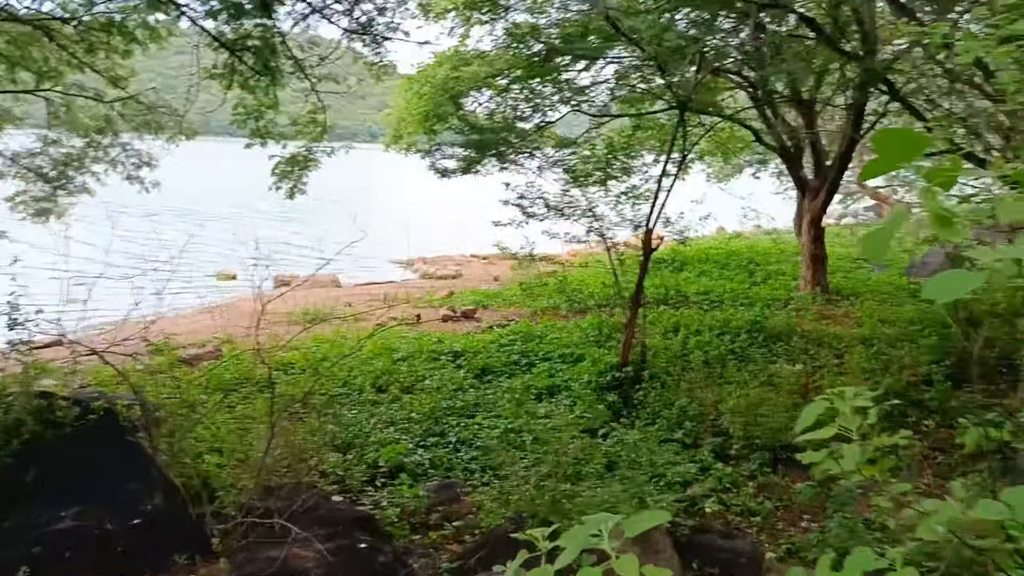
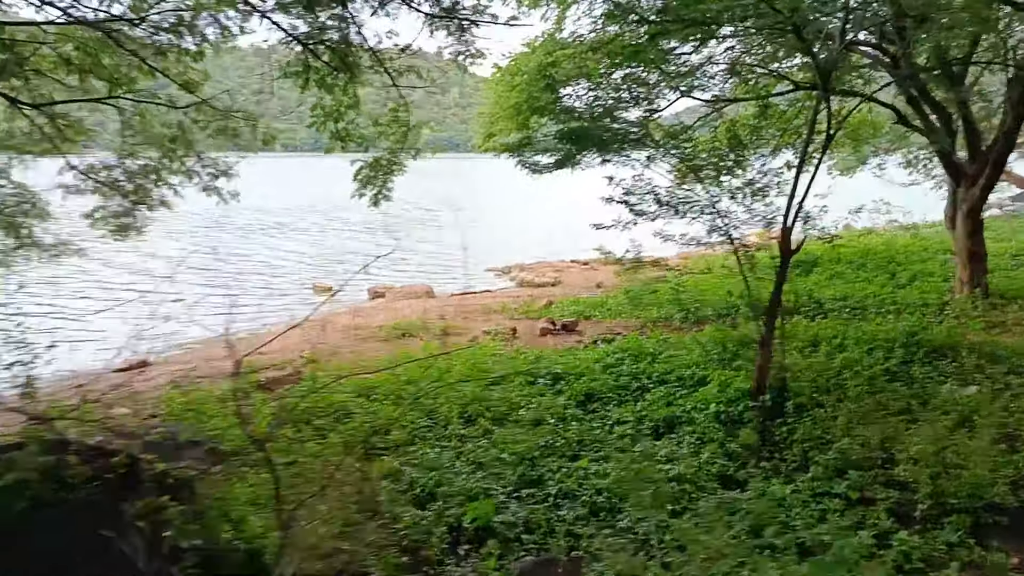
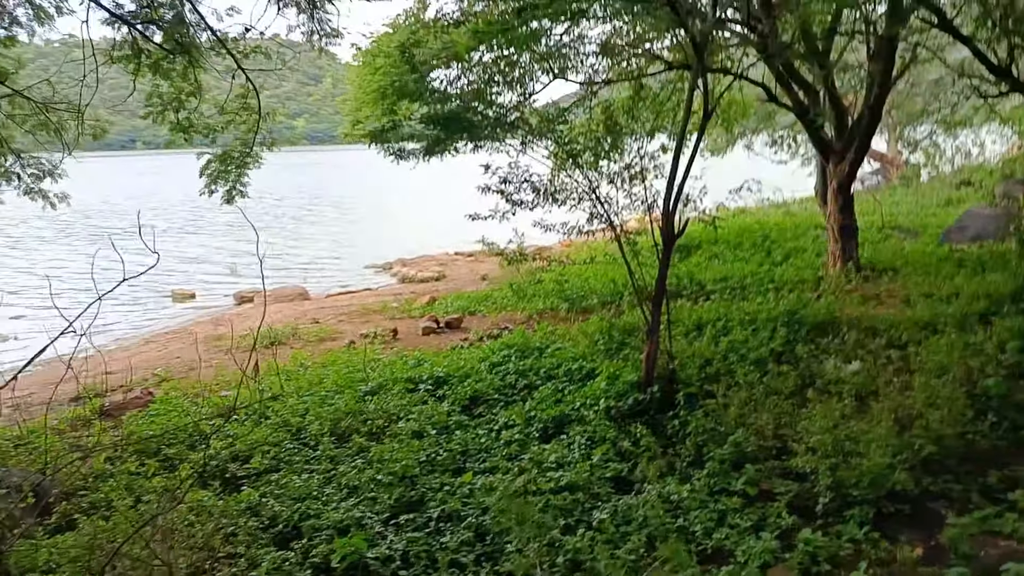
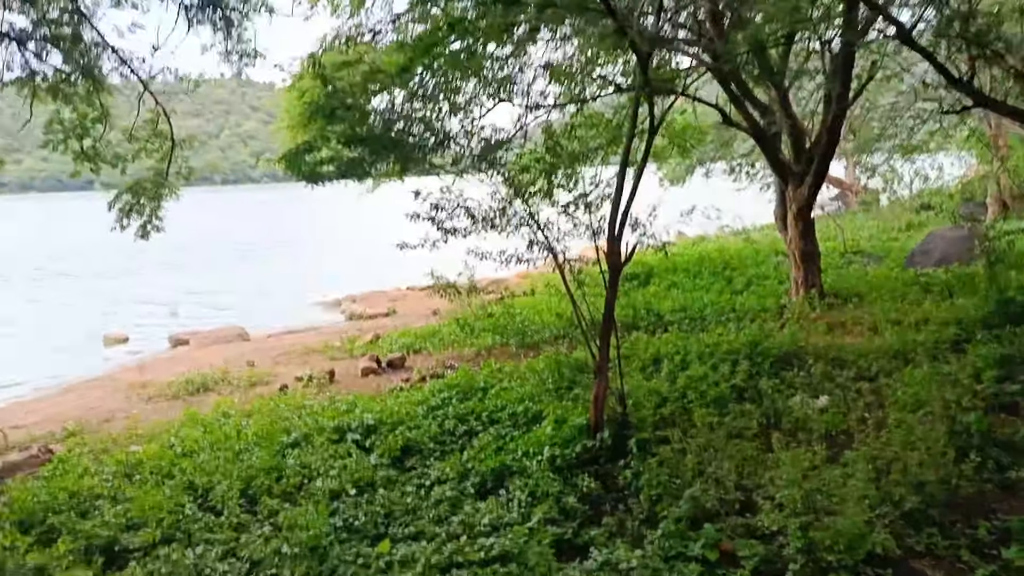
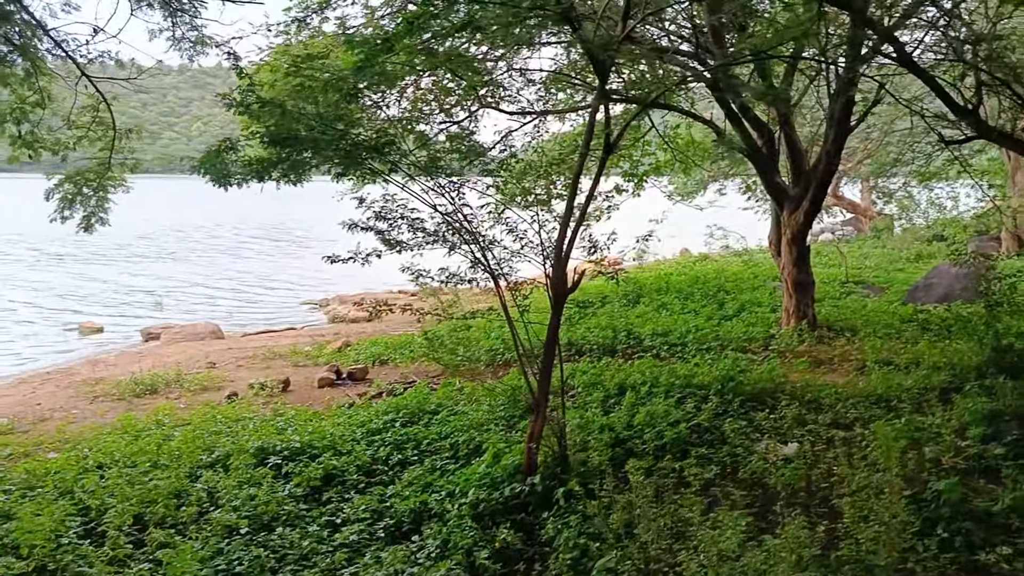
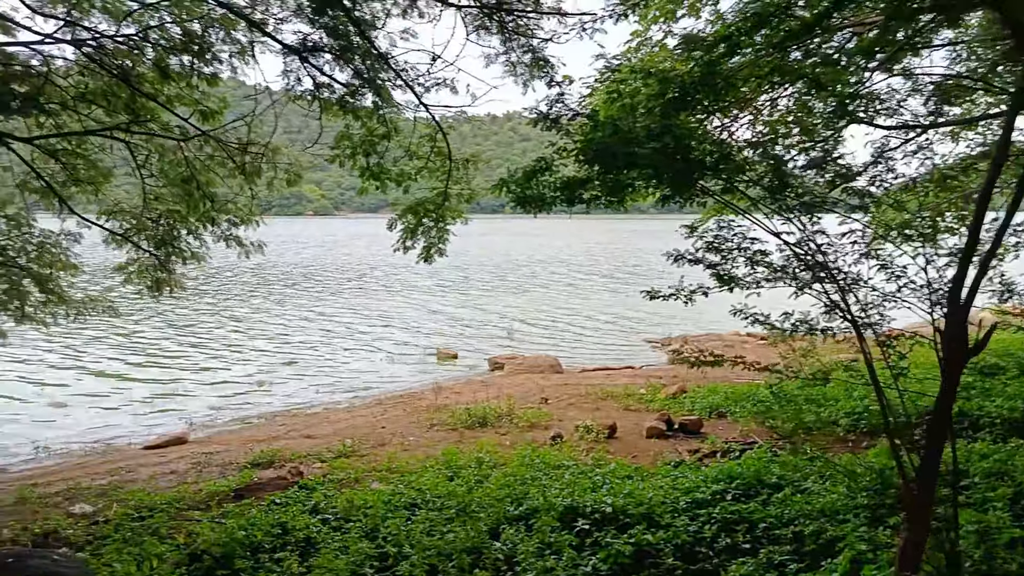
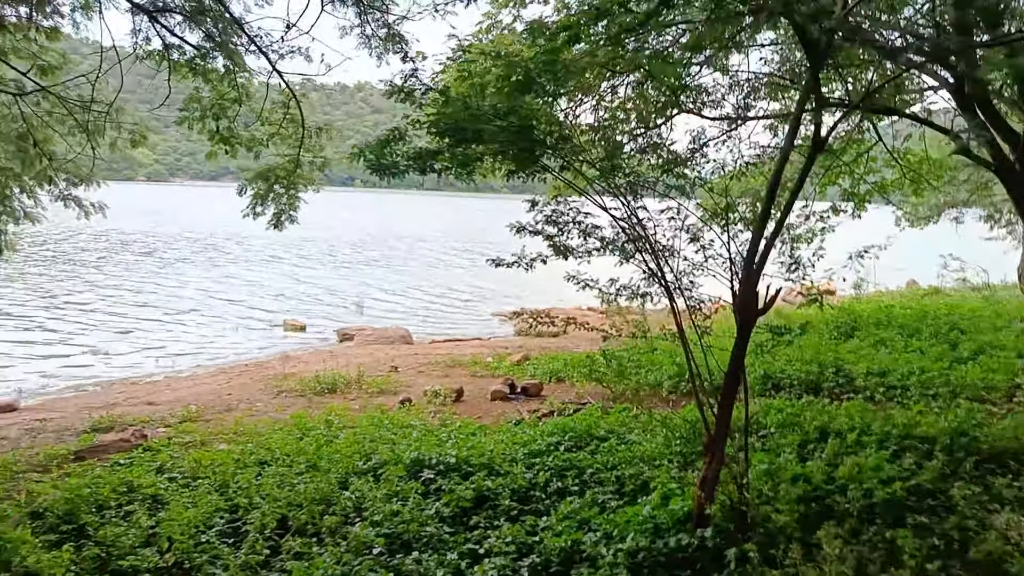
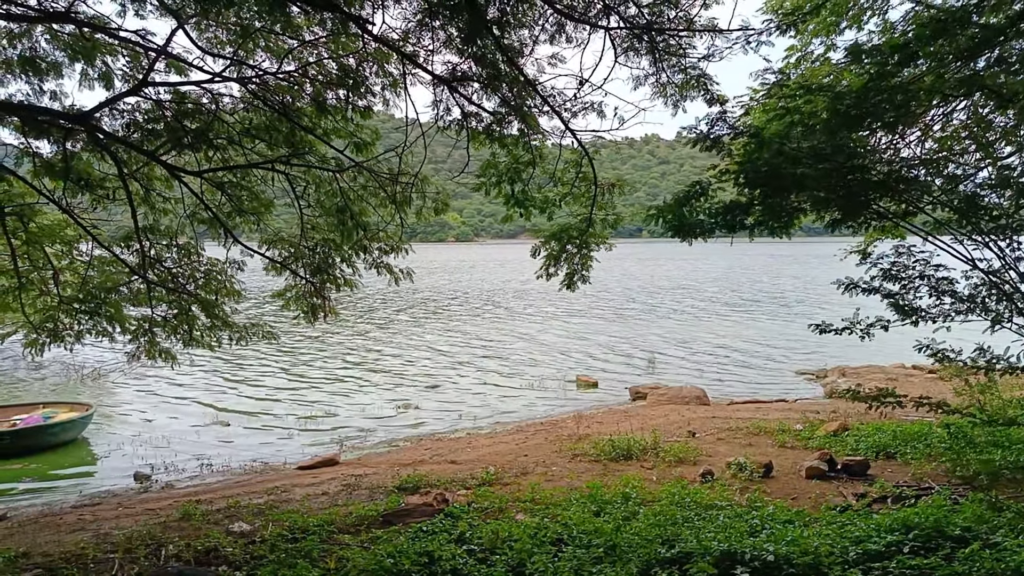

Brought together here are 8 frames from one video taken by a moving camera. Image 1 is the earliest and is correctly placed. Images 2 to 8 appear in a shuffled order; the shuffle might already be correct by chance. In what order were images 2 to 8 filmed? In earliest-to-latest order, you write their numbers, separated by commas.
2, 3, 4, 5, 7, 6, 8
